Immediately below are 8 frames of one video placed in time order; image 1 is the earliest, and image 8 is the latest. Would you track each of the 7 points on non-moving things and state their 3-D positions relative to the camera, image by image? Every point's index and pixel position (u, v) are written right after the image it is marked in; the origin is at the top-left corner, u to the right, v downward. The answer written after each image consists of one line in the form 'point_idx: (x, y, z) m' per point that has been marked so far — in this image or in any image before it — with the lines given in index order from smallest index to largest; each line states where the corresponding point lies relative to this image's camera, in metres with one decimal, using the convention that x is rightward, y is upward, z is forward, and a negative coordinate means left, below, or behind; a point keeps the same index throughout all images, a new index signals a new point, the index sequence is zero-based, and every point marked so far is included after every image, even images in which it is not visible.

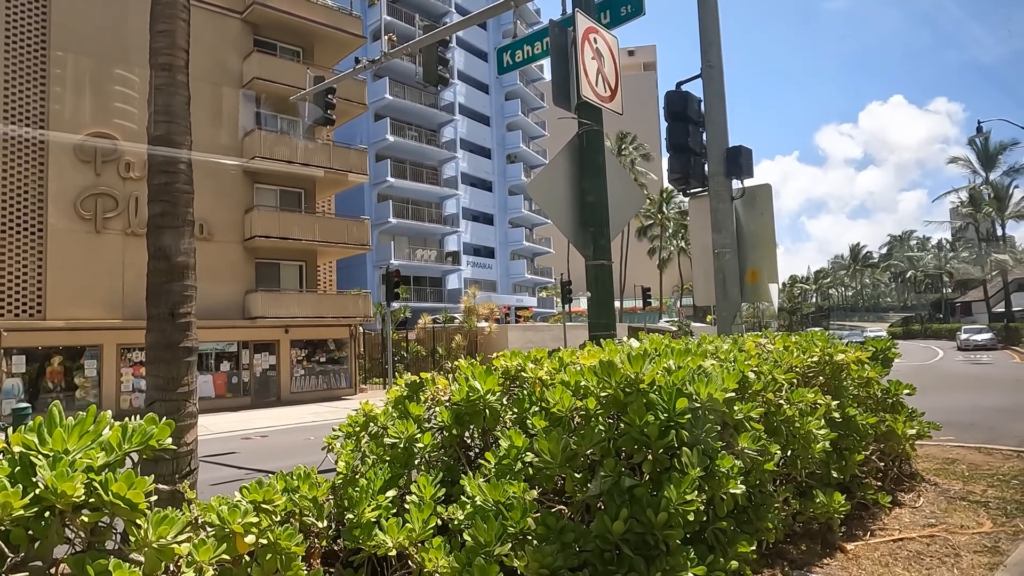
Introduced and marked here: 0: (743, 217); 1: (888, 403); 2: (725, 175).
0: (+2.3, +0.7, +6.6) m
1: (+3.0, -0.9, +5.3) m
2: (+2.1, +1.1, +6.5) m
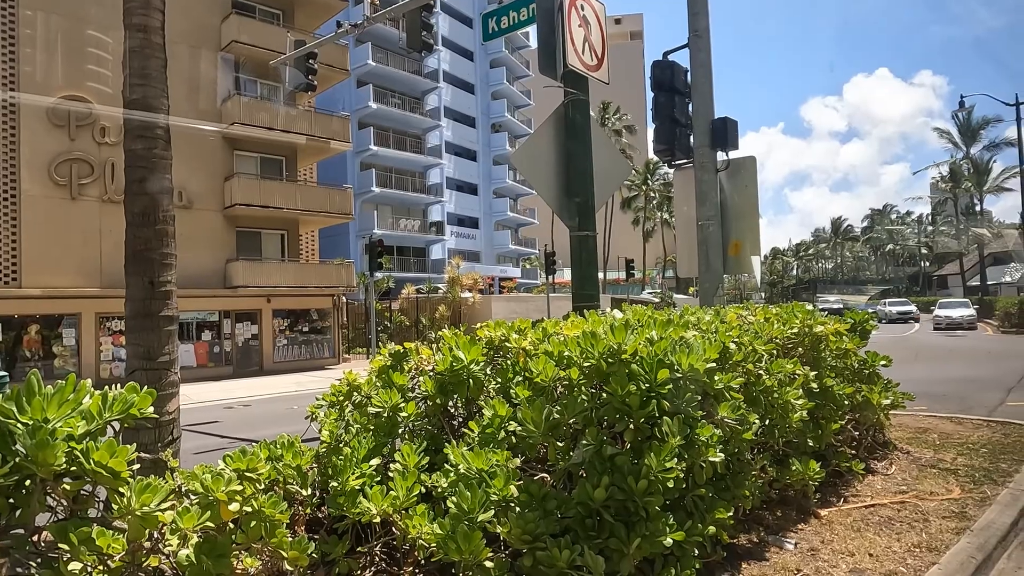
0: (+2.1, +1.0, +6.6) m
1: (+2.8, -0.7, +5.4) m
2: (+1.9, +1.4, +6.5) m
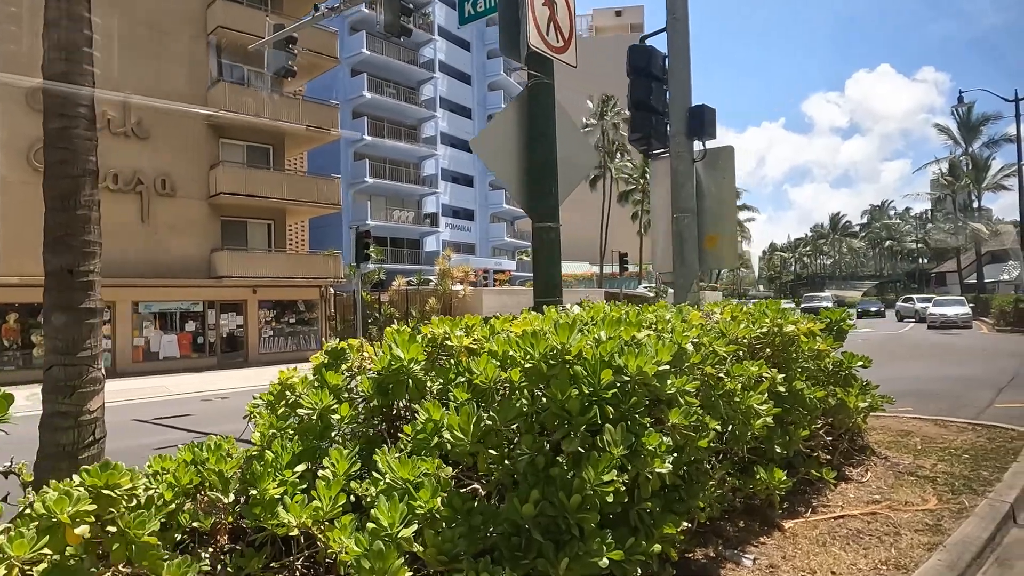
0: (+1.8, +1.1, +6.4) m
1: (+2.5, -0.7, +5.1) m
2: (+1.6, +1.4, +6.2) m
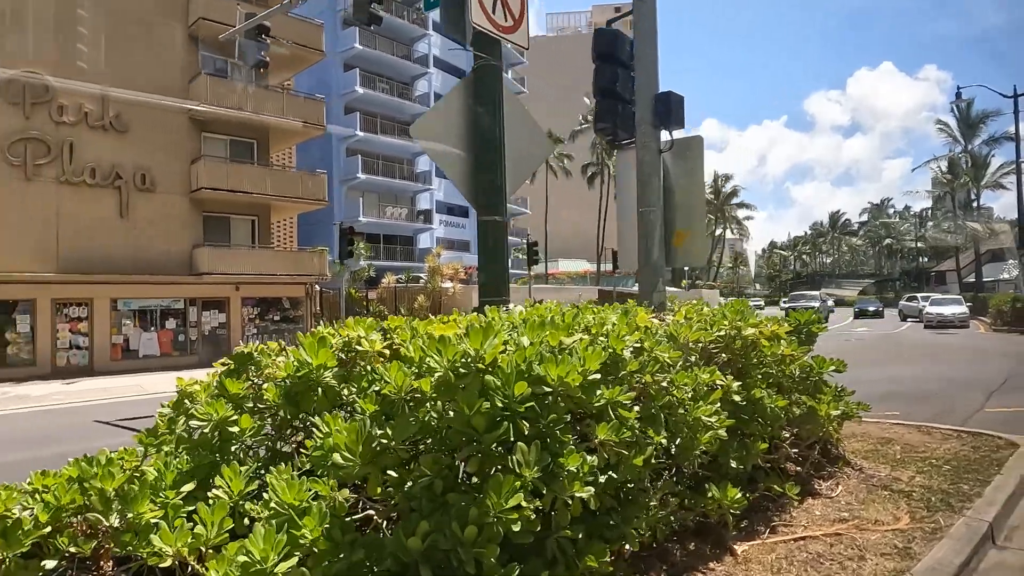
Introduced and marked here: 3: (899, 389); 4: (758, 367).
0: (+1.4, +1.1, +6.0) m
1: (+2.1, -0.7, +4.7) m
2: (+1.2, +1.4, +5.9) m
3: (+6.7, -1.7, +11.6) m
4: (+1.5, -0.5, +4.1) m
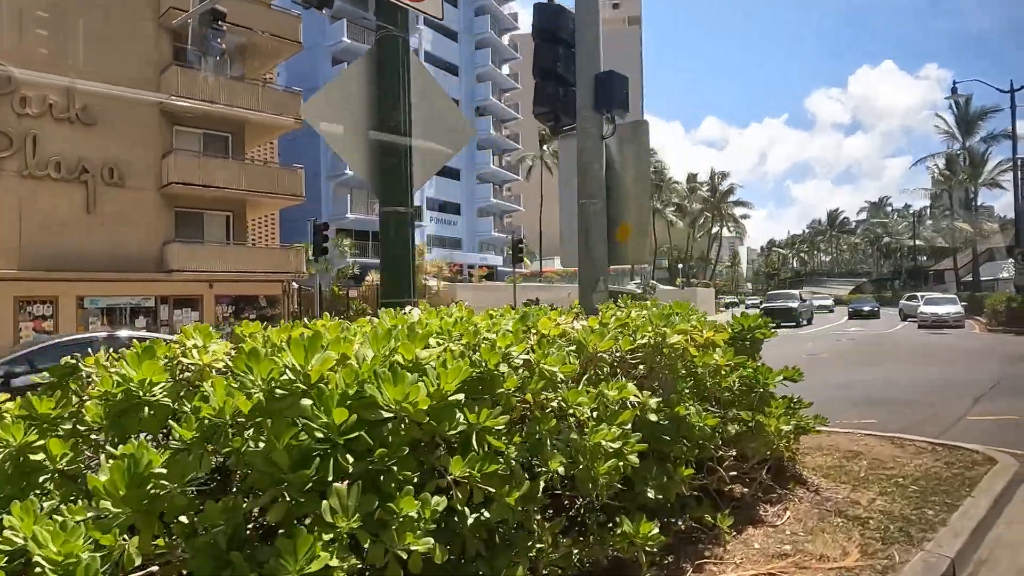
0: (+0.9, +1.1, +5.5) m
1: (+1.5, -0.7, +4.2) m
2: (+0.7, +1.4, +5.3) m
3: (+6.1, -1.7, +11.1) m
4: (+0.9, -0.5, +3.6) m
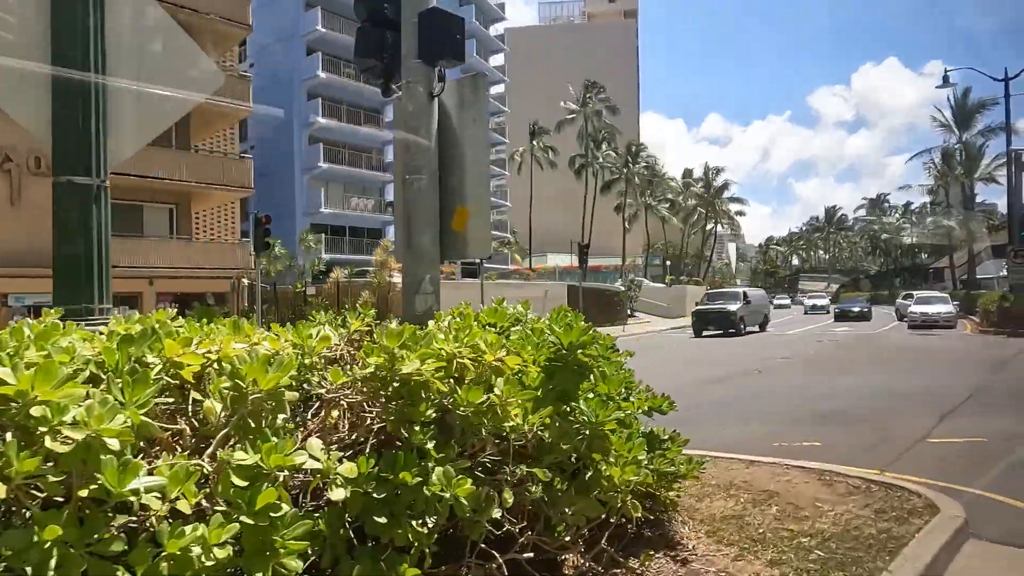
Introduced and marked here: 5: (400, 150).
0: (-0.3, +1.1, +4.3) m
1: (+0.3, -0.7, +3.1) m
2: (-0.5, +1.4, +4.2) m
3: (+5.0, -1.7, +10.0) m
4: (-0.3, -0.5, +2.5) m
5: (-0.7, +0.9, +4.2) m
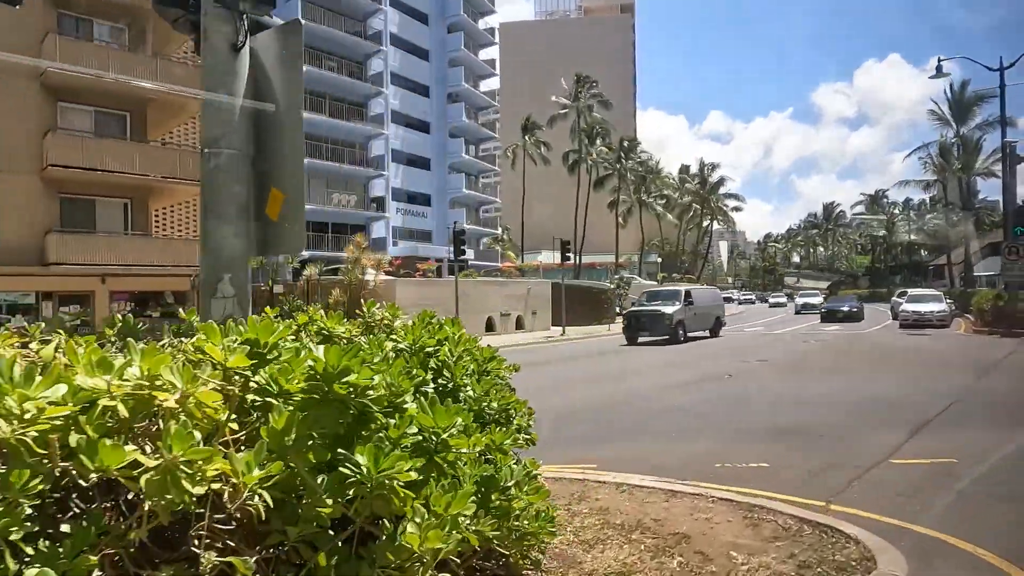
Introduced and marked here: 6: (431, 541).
0: (-1.2, +1.1, +3.5) m
1: (-0.5, -0.7, +2.2) m
2: (-1.4, +1.4, +3.3) m
3: (+4.1, -1.7, +9.1) m
4: (-1.1, -0.5, +1.7) m
5: (-1.5, +0.8, +3.3) m
6: (-0.3, -0.9, +2.4) m
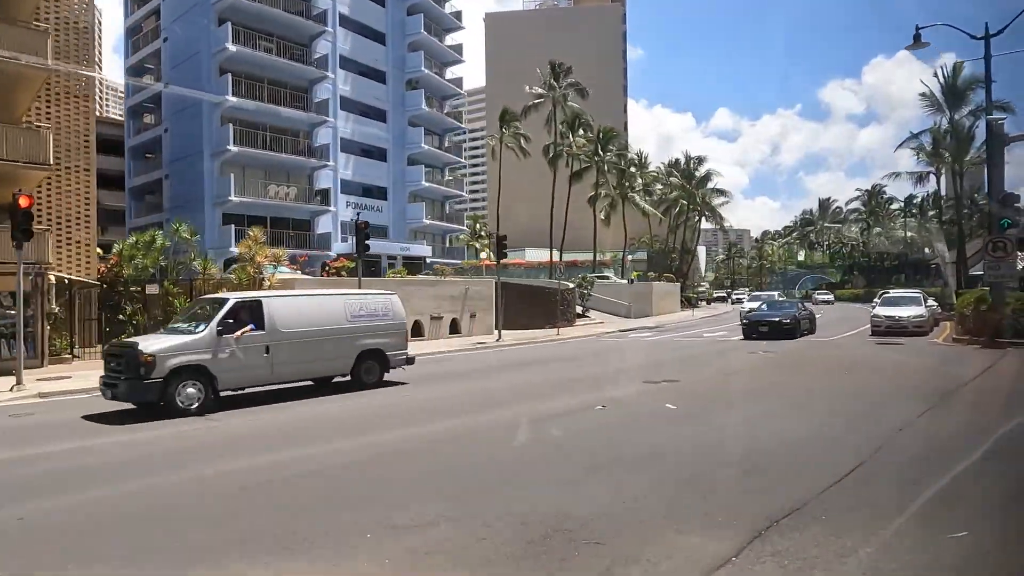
0: (-3.9, +1.0, +0.7) m
1: (-3.3, -0.8, -0.5) m
2: (-4.2, +1.3, +0.5) m
3: (+1.4, -1.8, +6.3) m
4: (-3.9, -0.6, -1.1) m
5: (-4.3, +0.8, +0.6) m
6: (-3.1, -1.0, -0.4) m
